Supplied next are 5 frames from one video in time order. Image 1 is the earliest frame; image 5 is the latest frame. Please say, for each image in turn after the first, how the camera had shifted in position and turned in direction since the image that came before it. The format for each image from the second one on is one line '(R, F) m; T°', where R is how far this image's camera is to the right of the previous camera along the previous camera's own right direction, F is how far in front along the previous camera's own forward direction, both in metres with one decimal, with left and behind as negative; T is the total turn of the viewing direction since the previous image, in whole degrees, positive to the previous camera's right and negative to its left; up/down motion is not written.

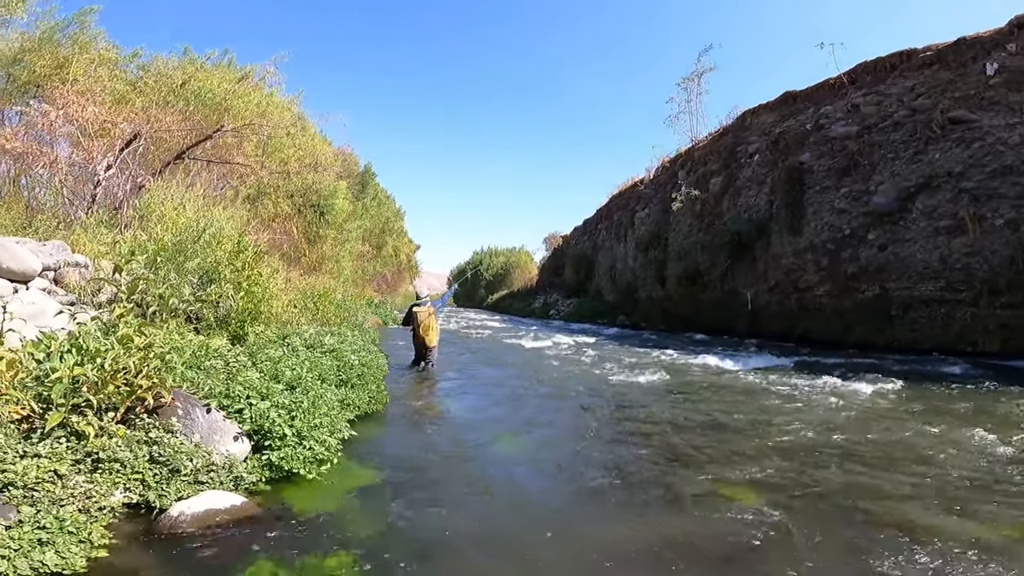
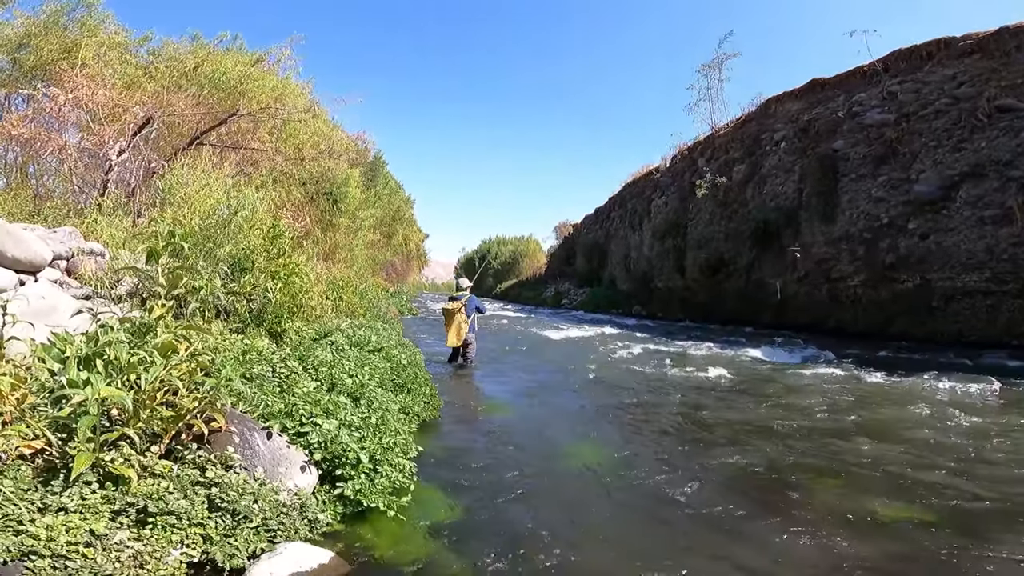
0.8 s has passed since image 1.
(-0.3, +0.3) m; -1°
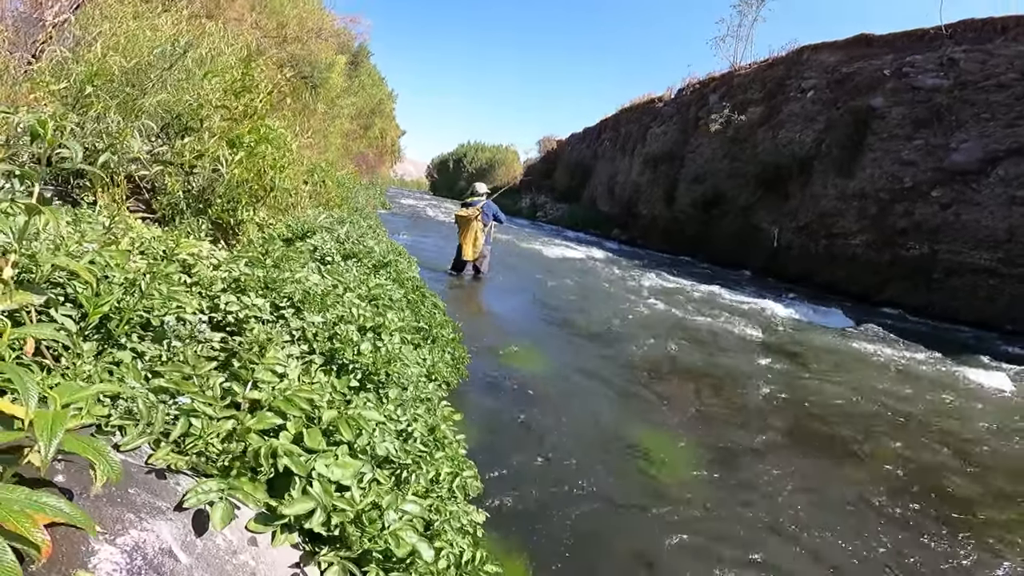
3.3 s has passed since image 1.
(-0.8, +0.7) m; +4°
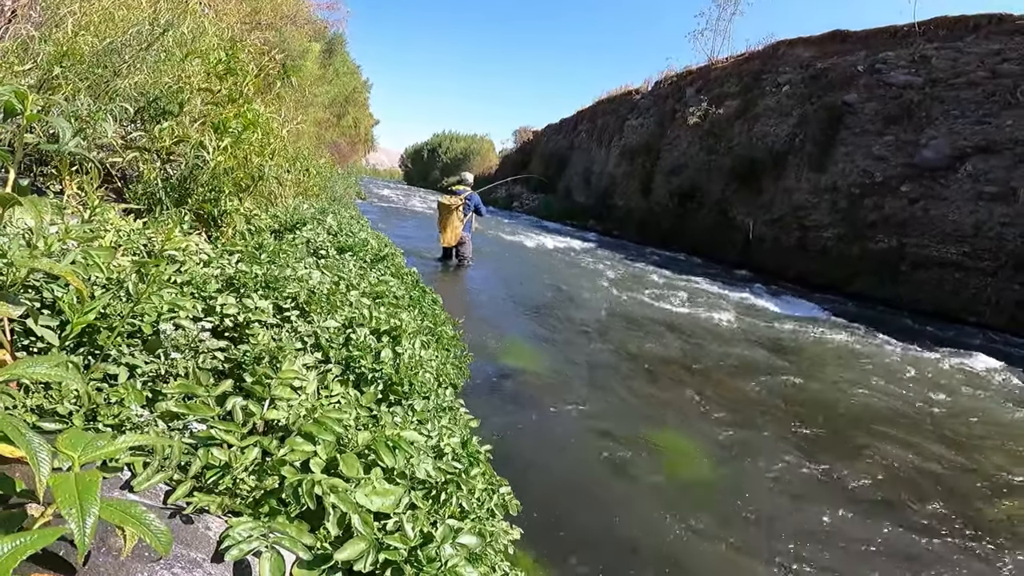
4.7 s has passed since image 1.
(-0.2, +0.1) m; +3°
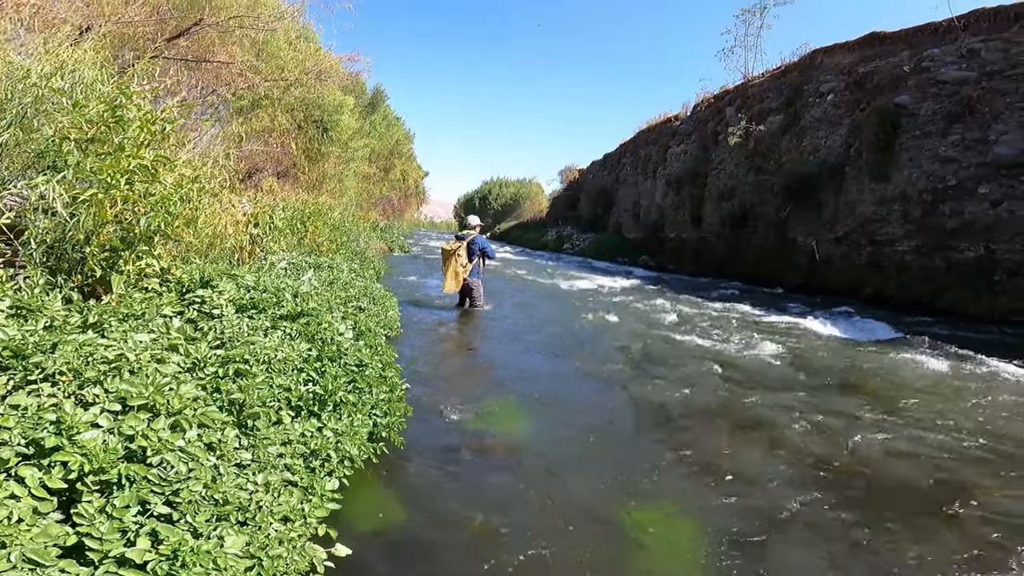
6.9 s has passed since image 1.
(+0.8, +1.0) m; -6°
